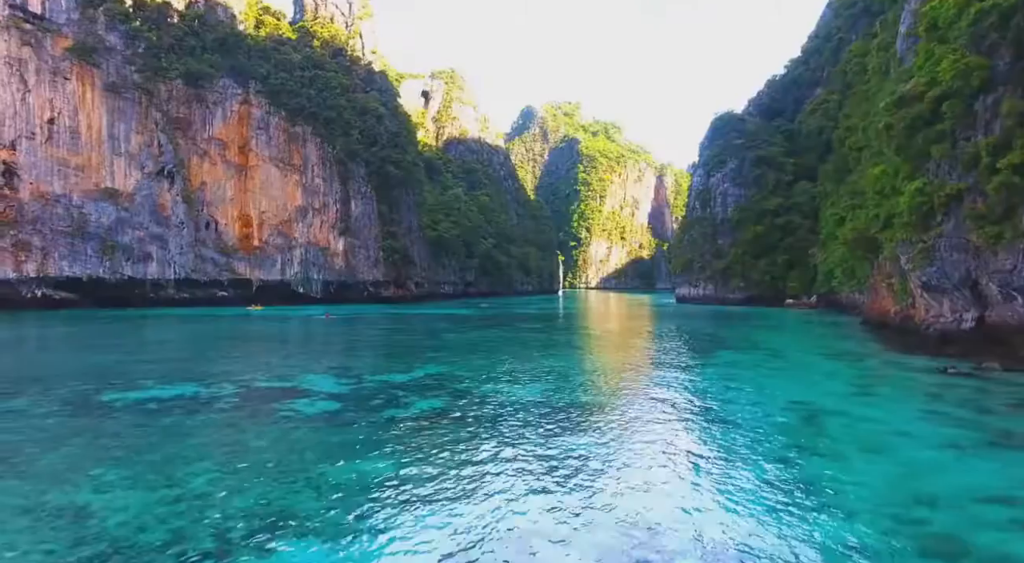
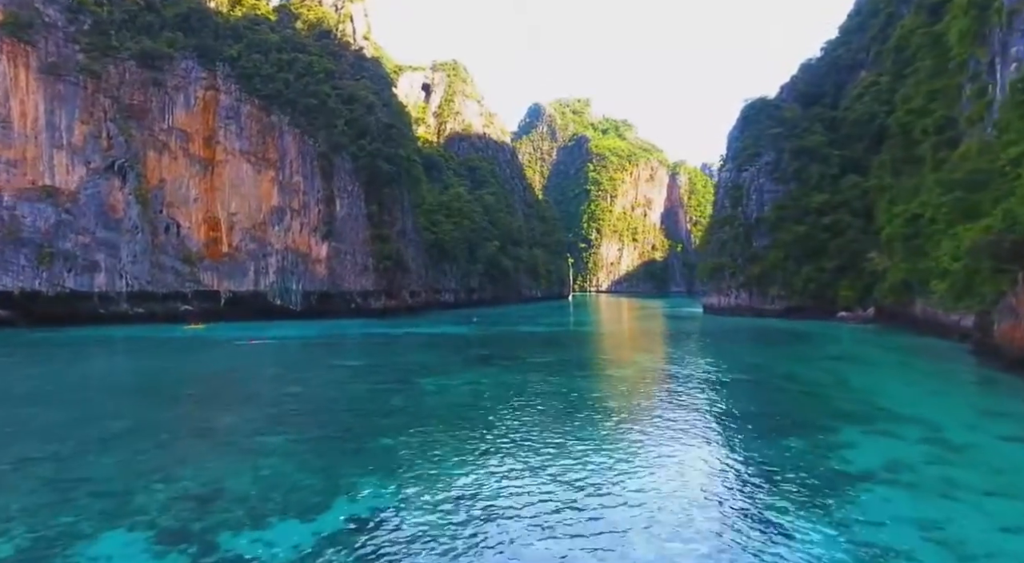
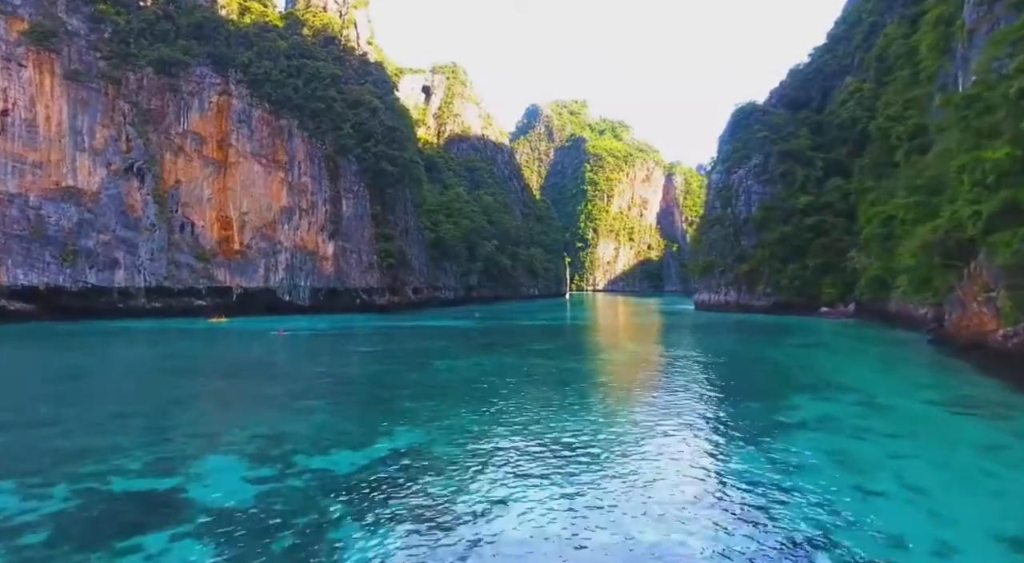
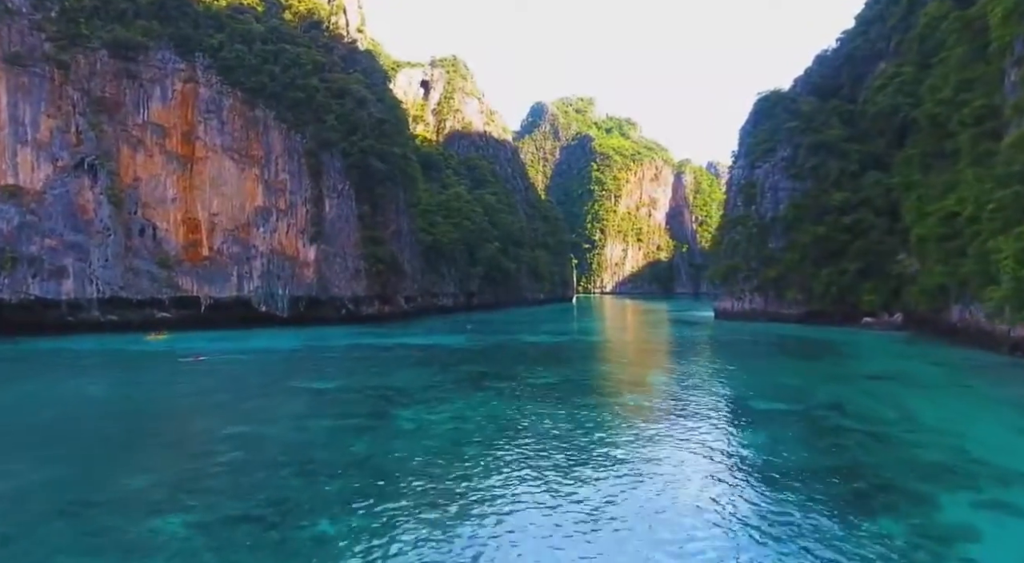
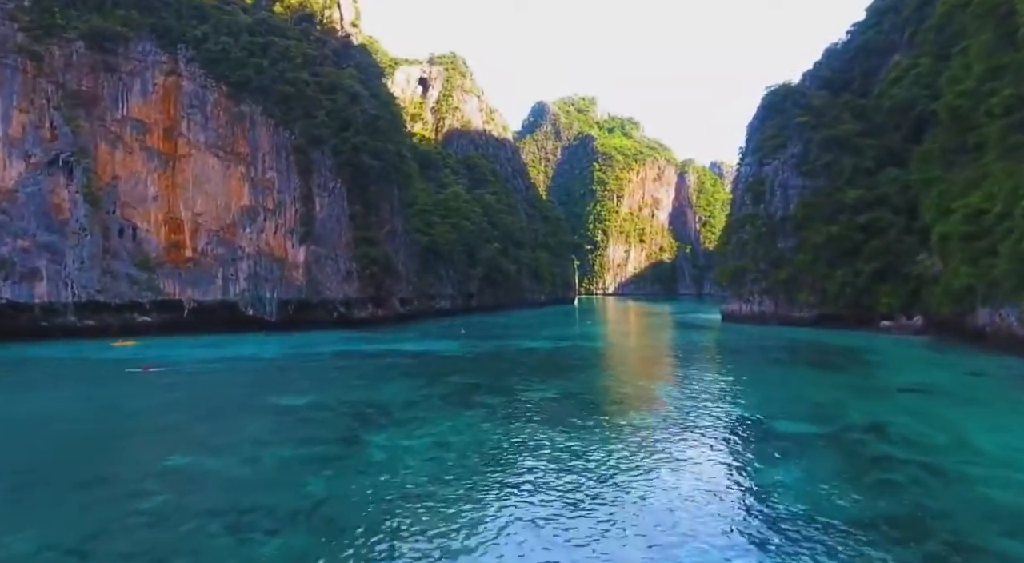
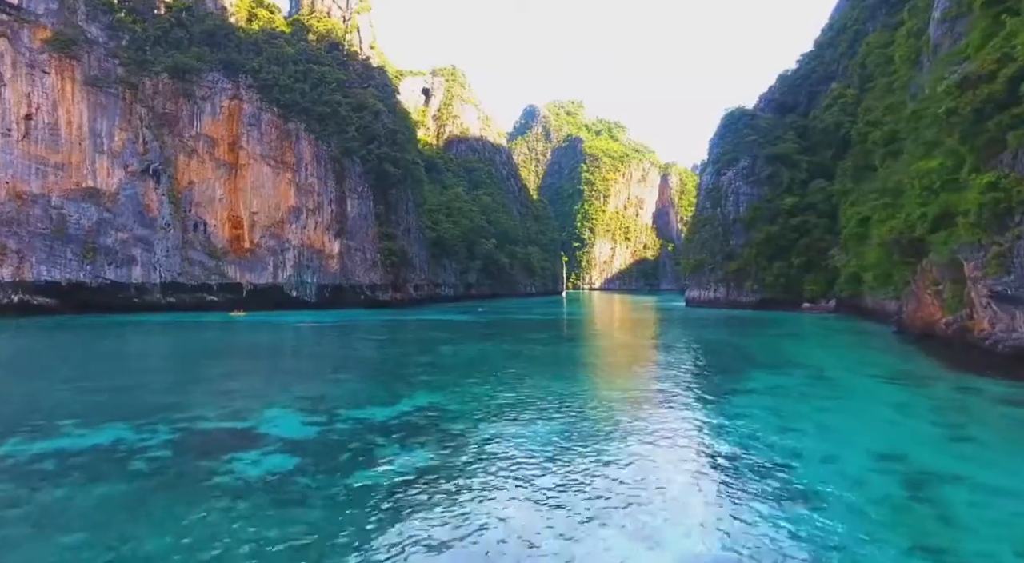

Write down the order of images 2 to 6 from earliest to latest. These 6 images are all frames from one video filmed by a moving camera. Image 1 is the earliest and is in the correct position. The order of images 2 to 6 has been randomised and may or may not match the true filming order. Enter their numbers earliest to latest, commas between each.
6, 3, 2, 4, 5
